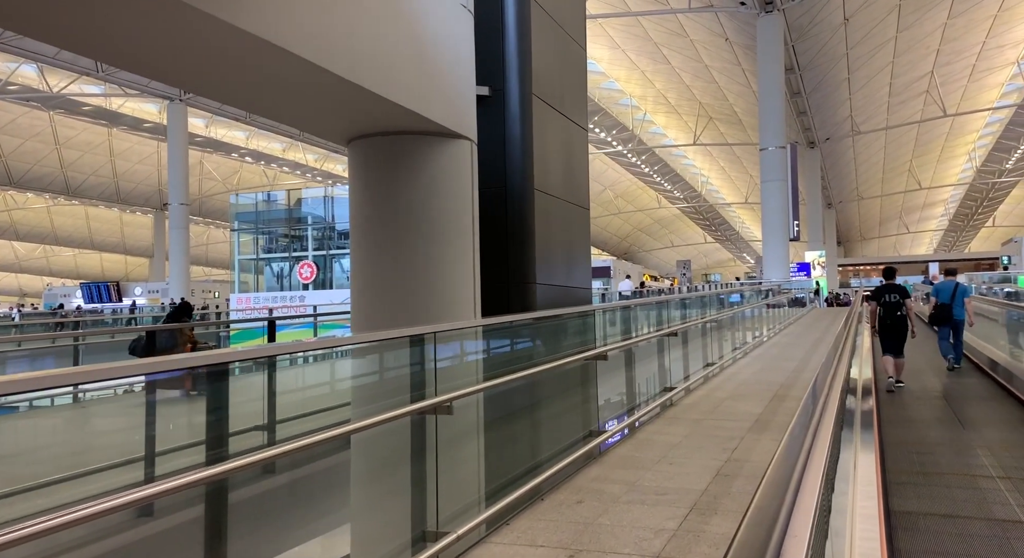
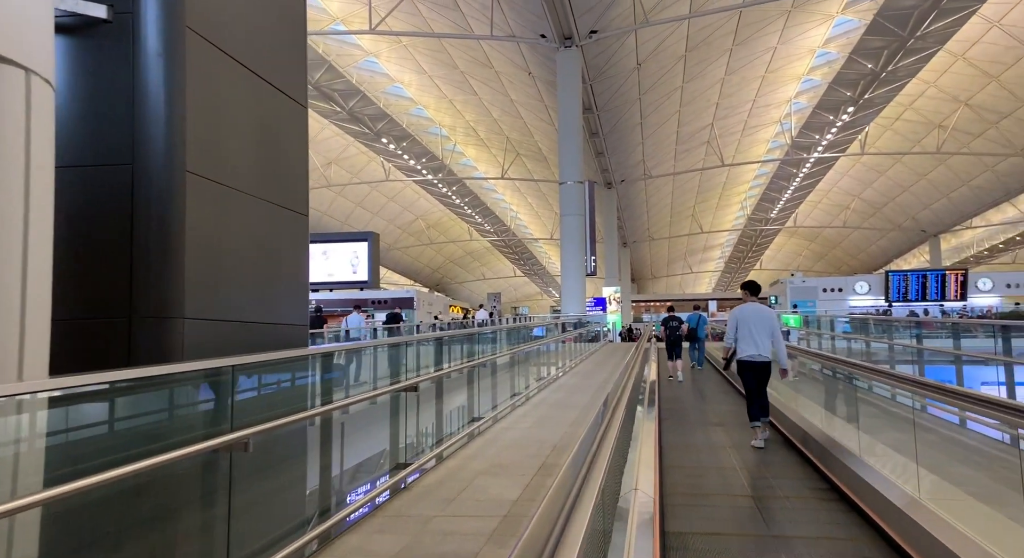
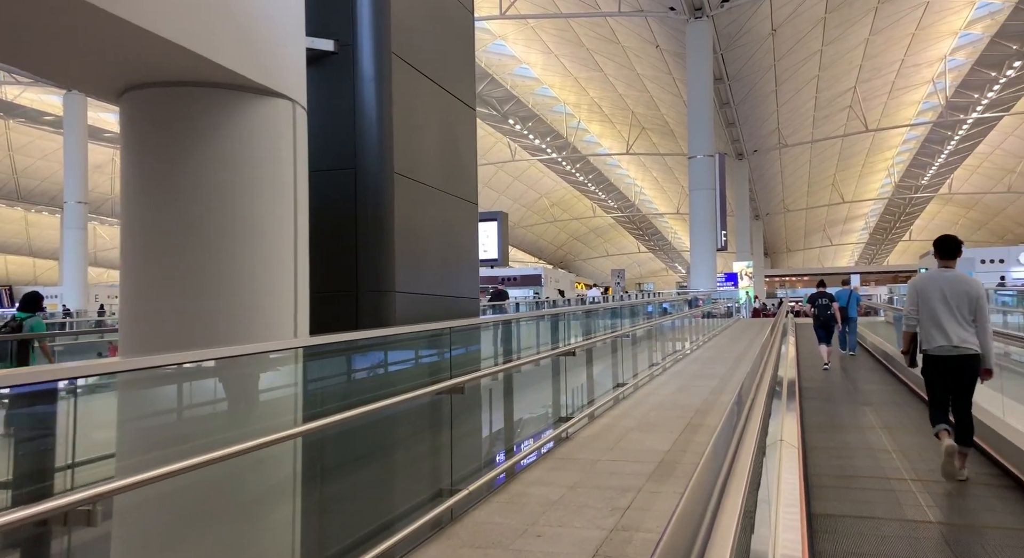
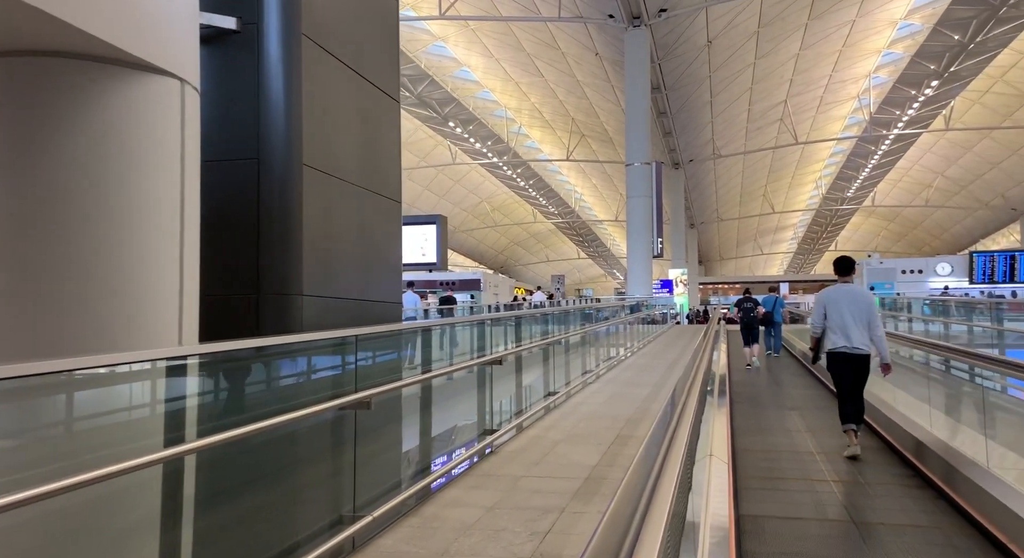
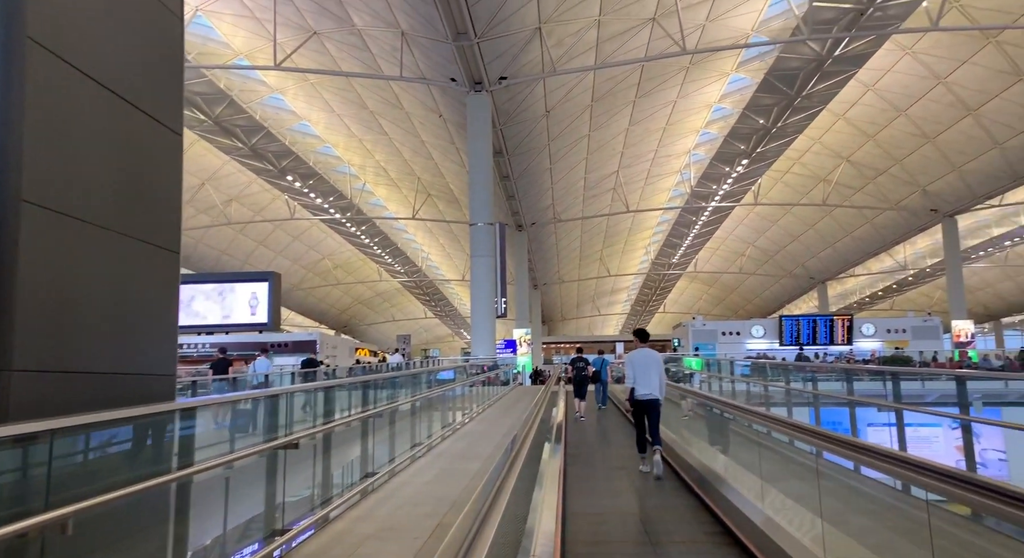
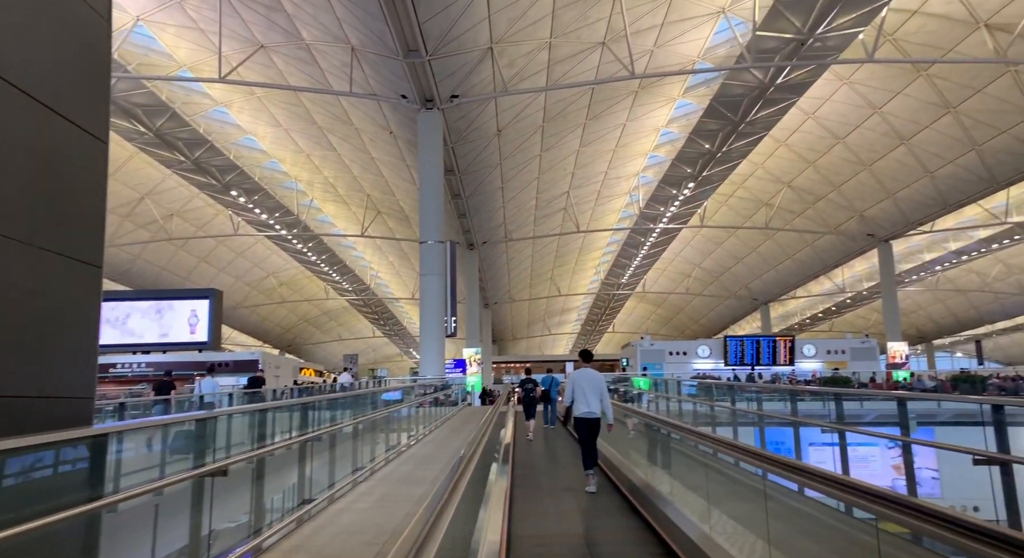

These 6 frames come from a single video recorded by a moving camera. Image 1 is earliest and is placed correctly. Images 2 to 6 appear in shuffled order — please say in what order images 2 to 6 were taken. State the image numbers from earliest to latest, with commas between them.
3, 4, 2, 5, 6
